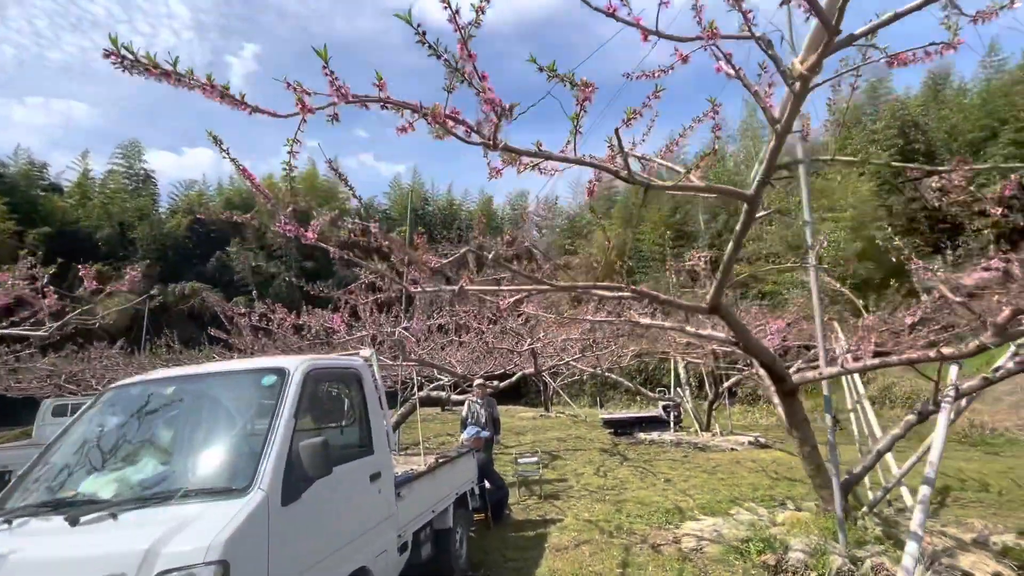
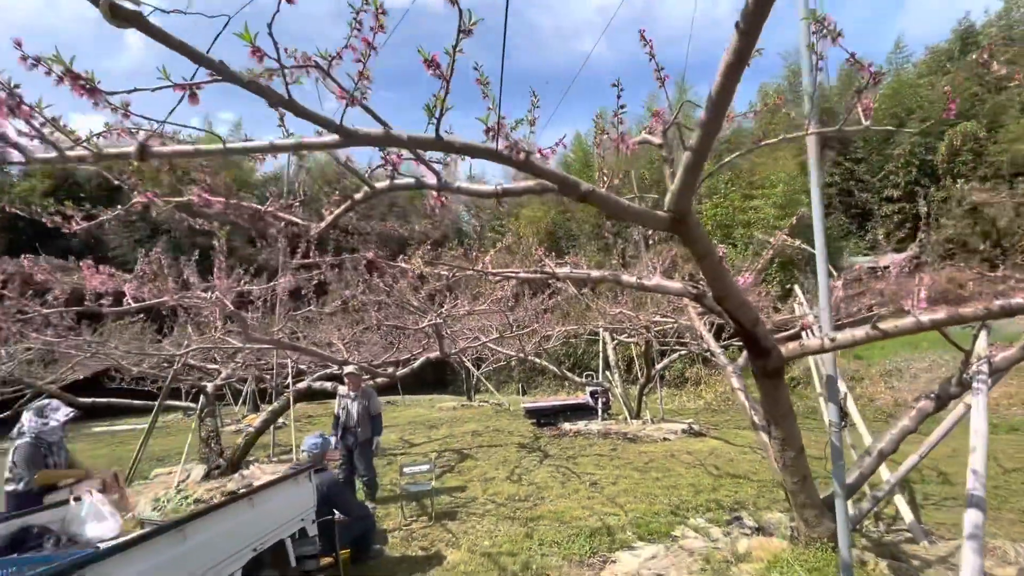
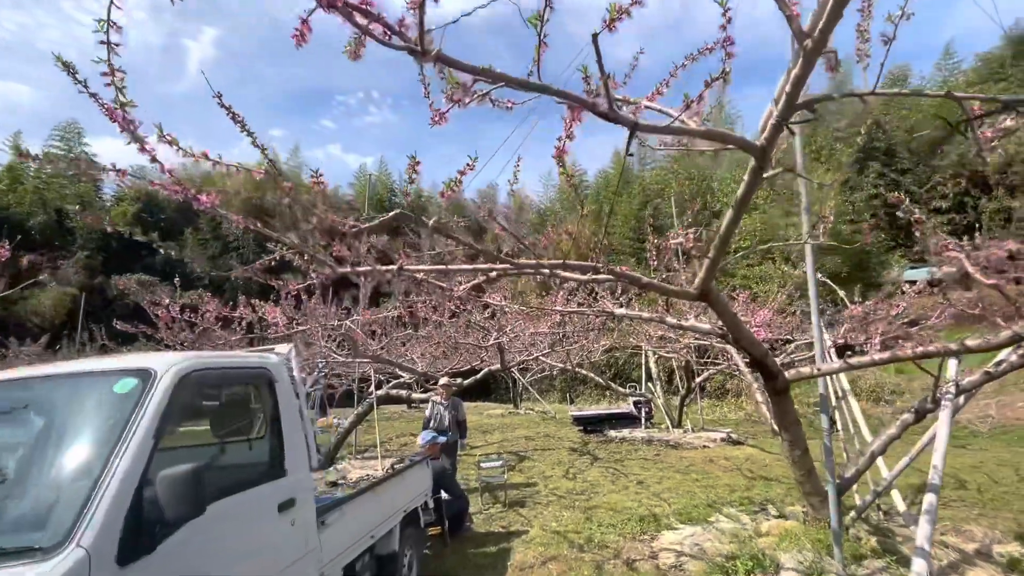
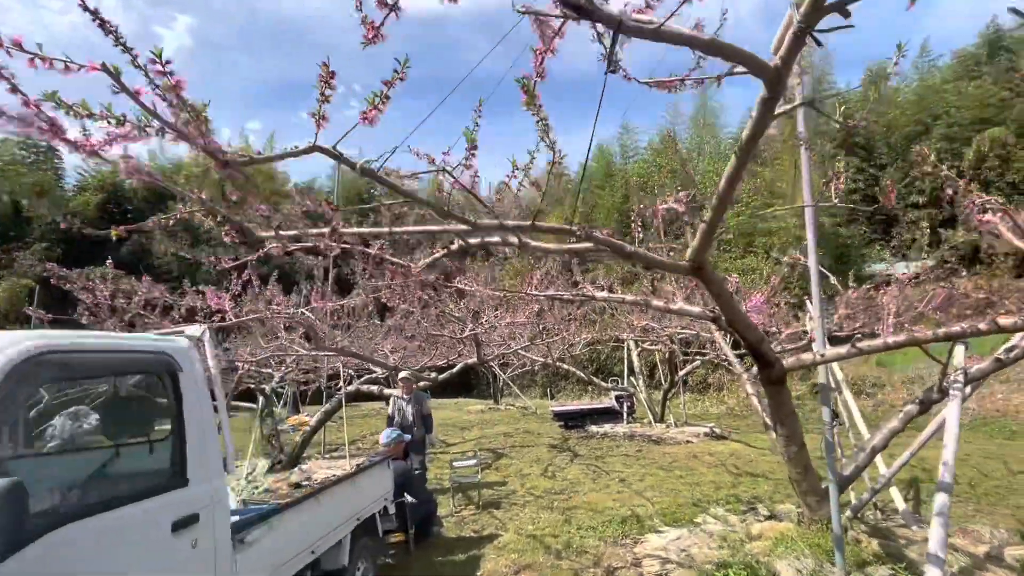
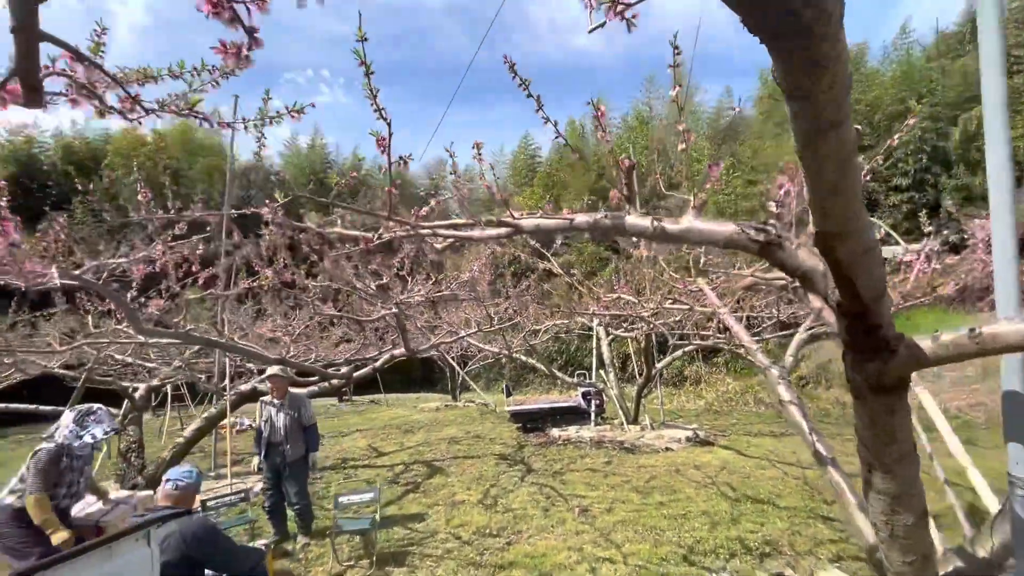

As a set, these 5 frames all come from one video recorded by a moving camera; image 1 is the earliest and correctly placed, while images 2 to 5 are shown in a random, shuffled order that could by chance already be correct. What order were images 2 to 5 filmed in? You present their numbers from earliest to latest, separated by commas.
3, 4, 2, 5
